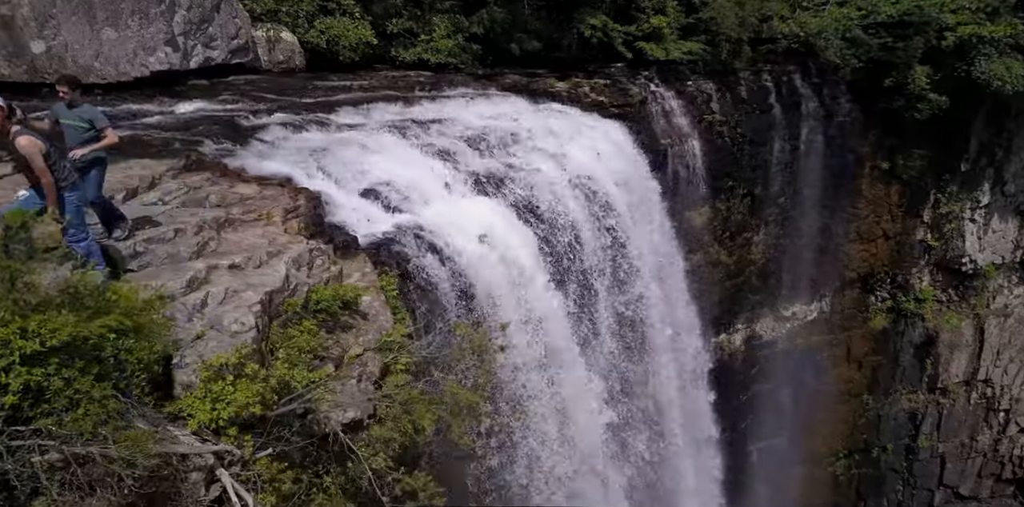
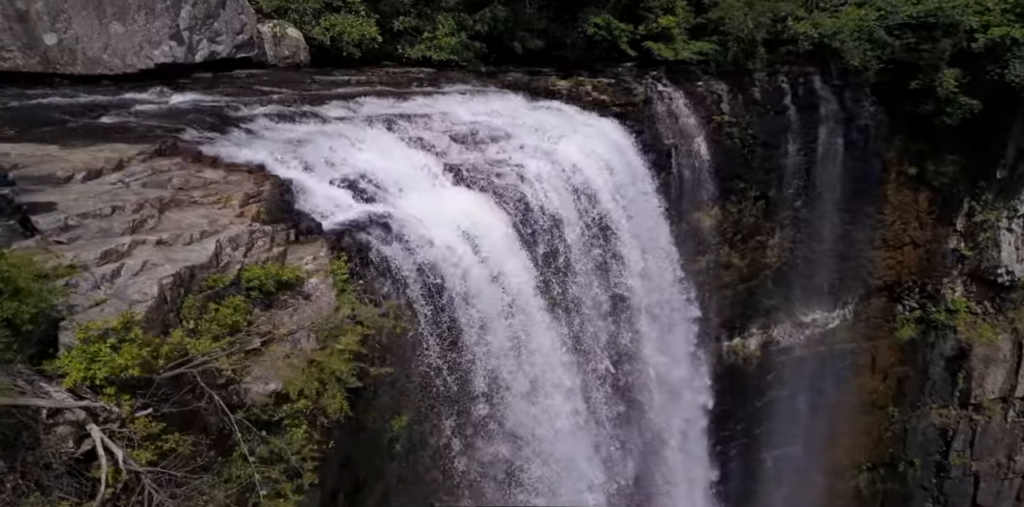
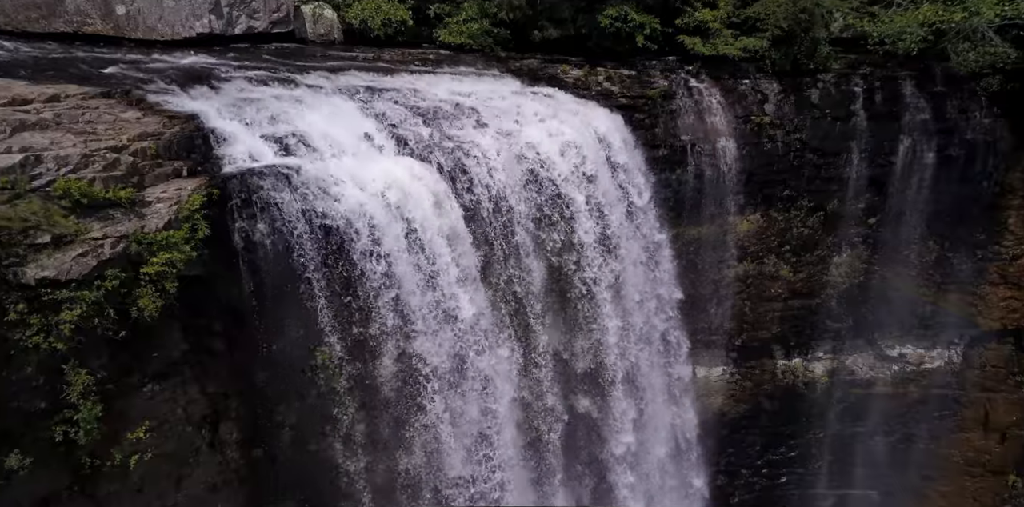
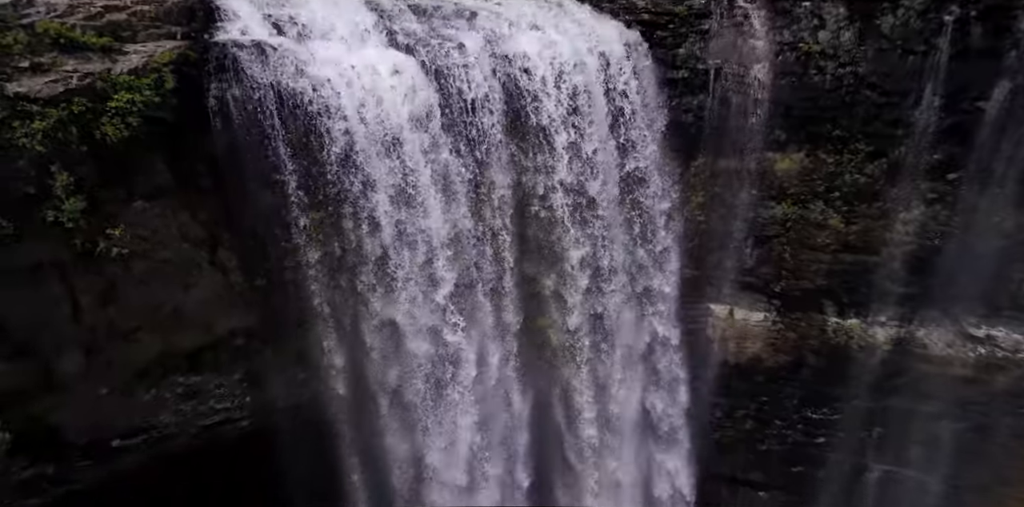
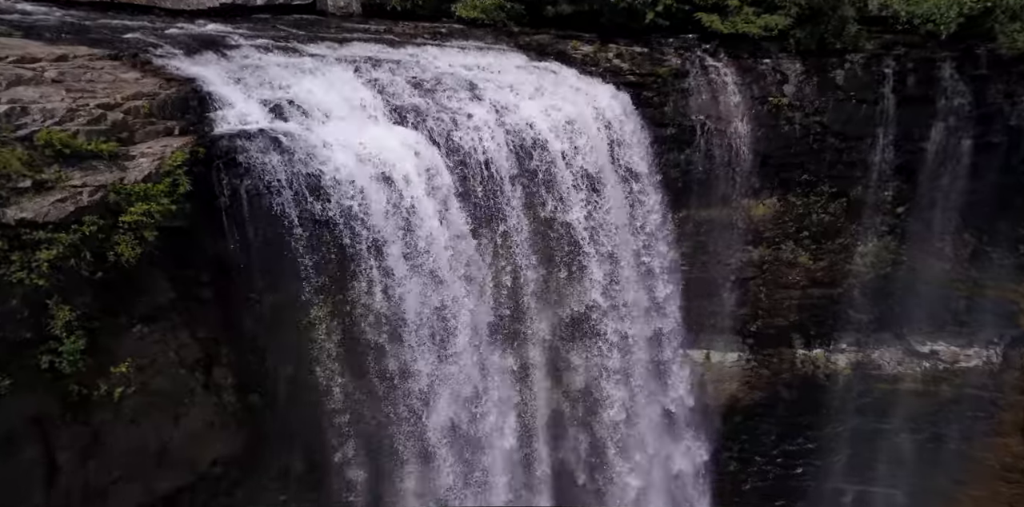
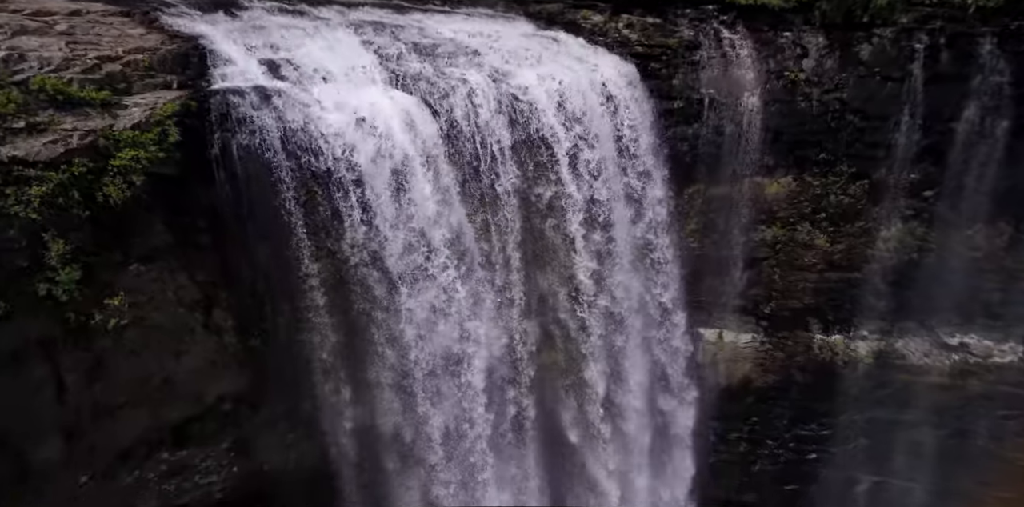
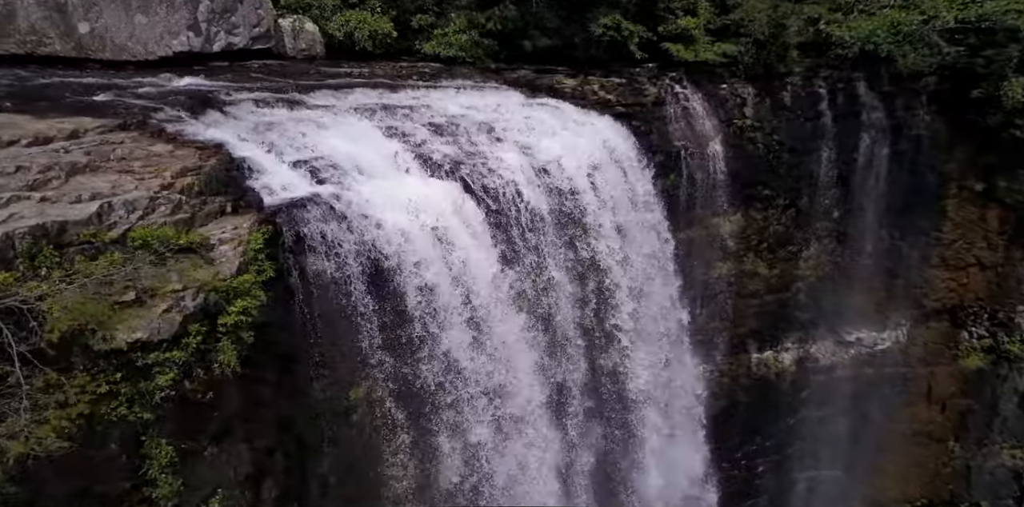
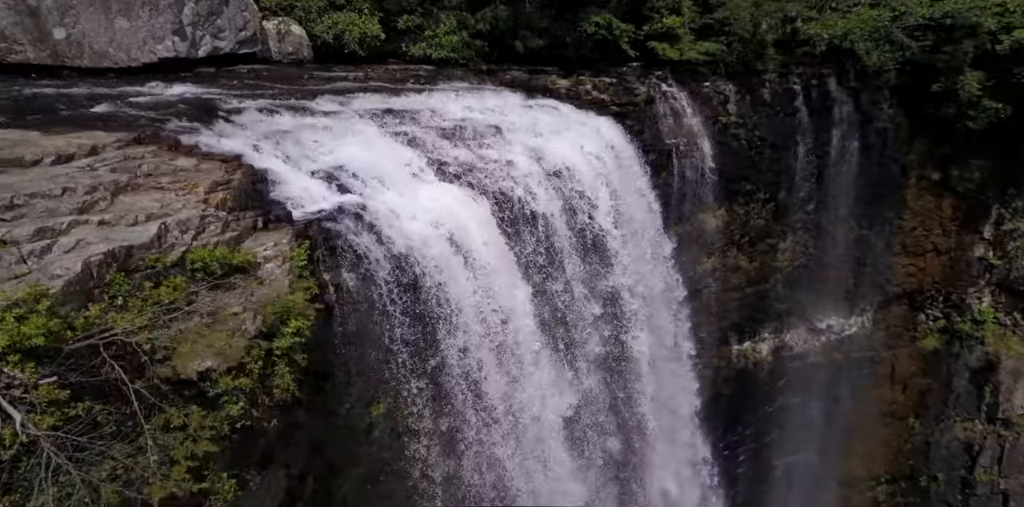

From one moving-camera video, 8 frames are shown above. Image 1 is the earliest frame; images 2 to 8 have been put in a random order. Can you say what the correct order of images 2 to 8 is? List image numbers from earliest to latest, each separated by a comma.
2, 8, 7, 3, 5, 6, 4
